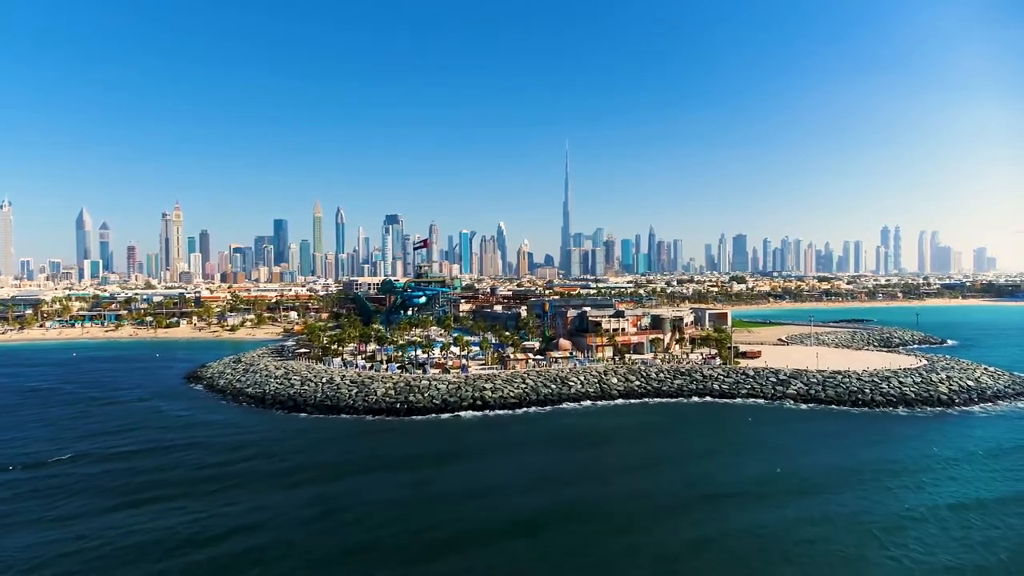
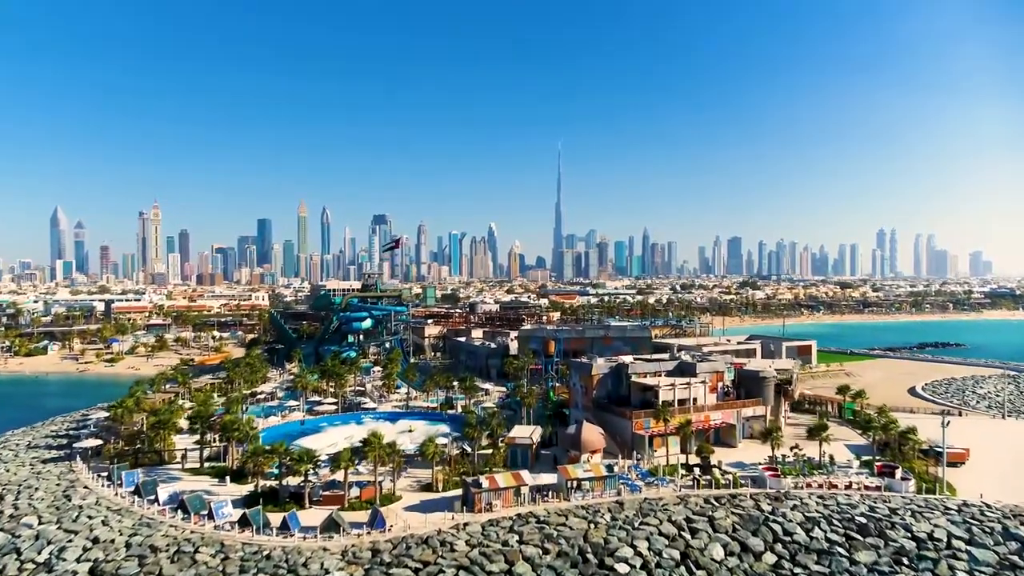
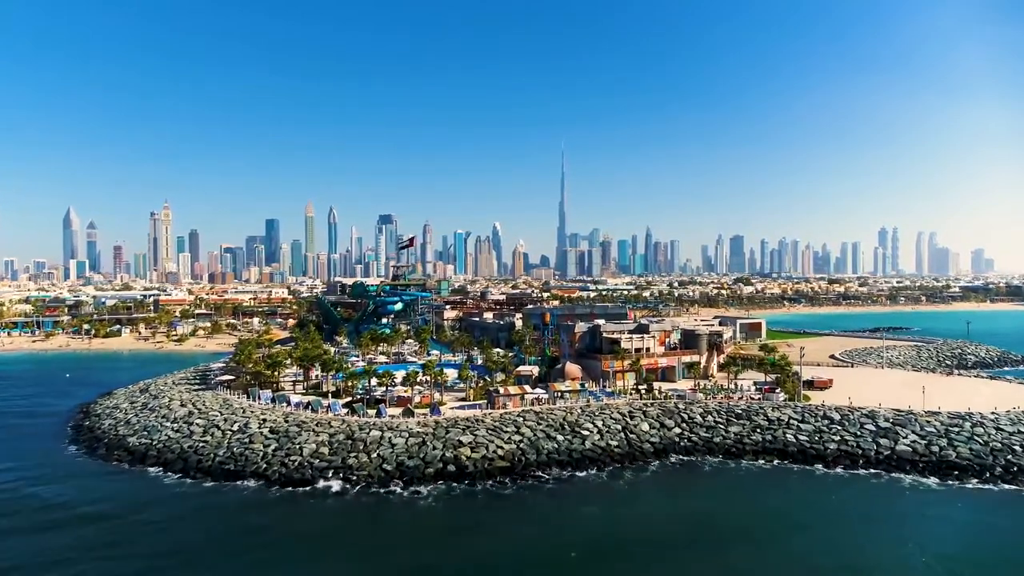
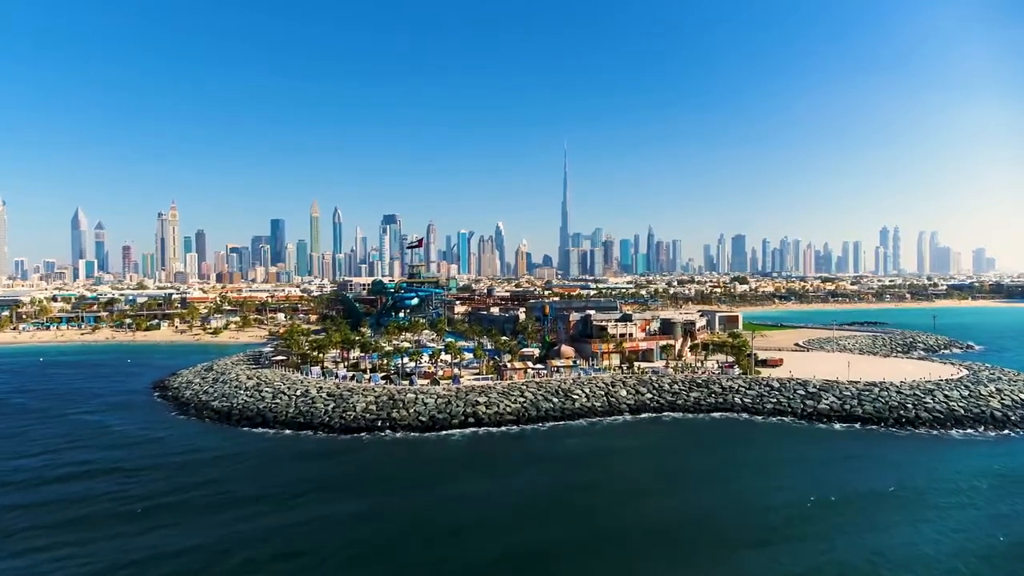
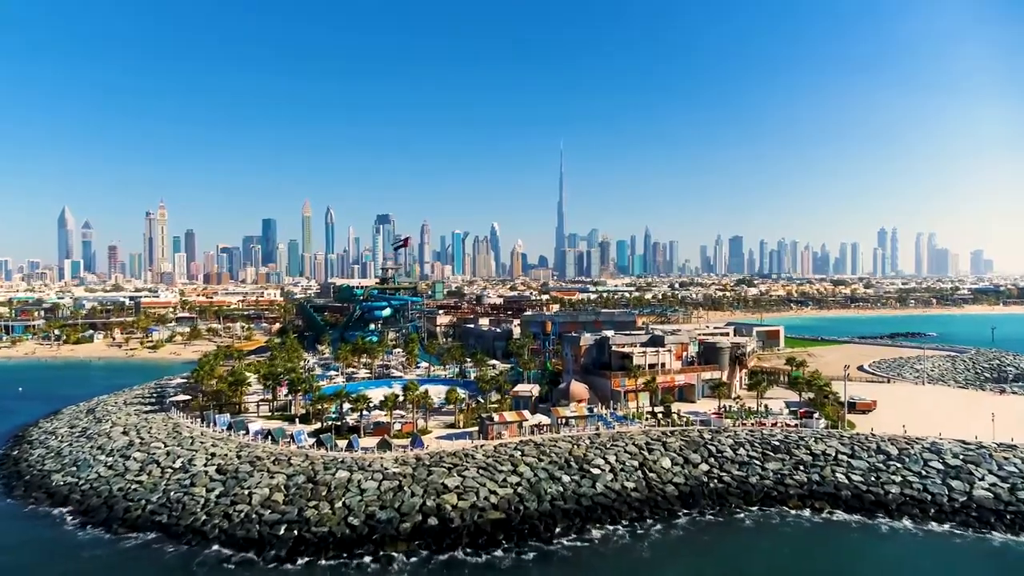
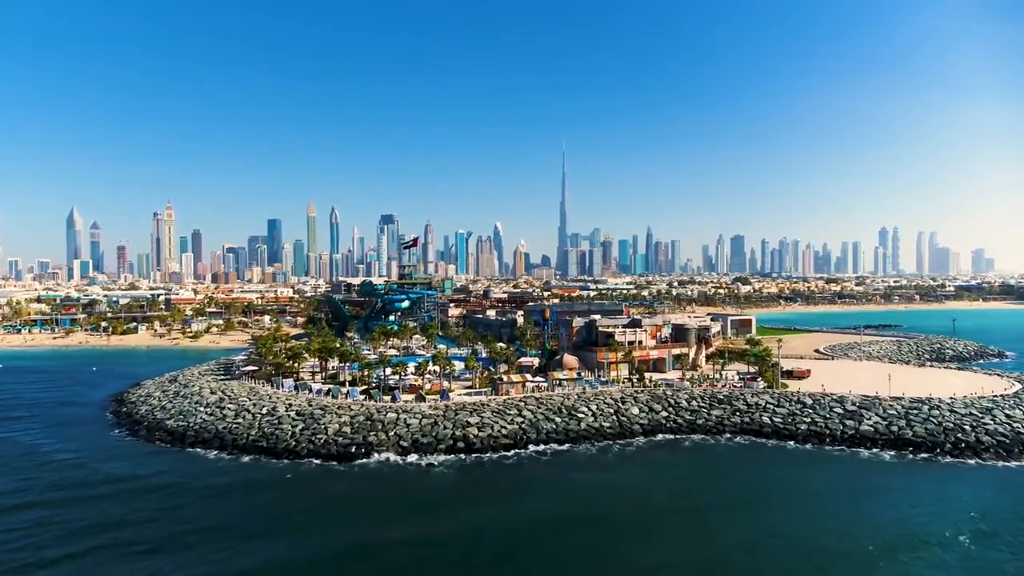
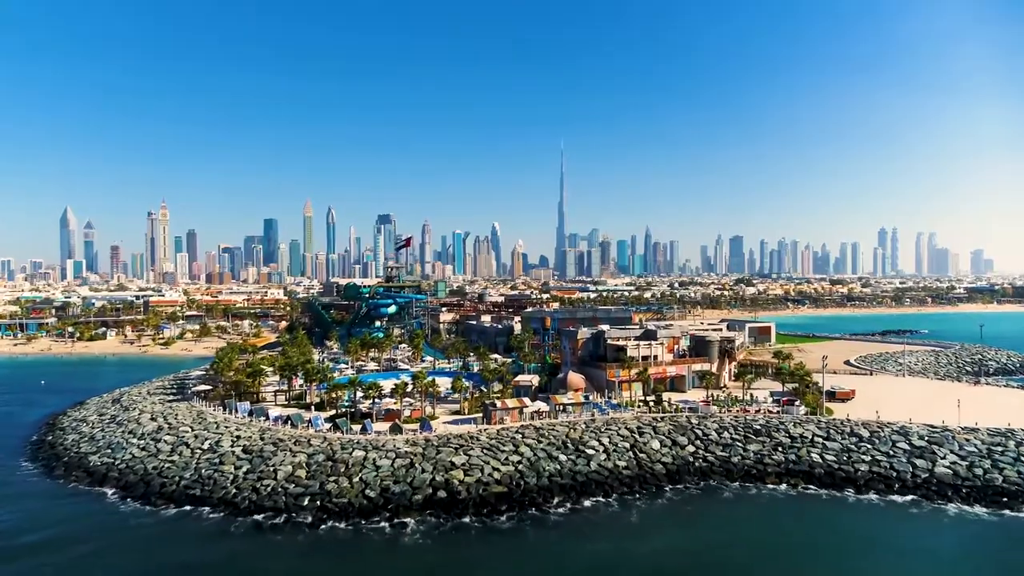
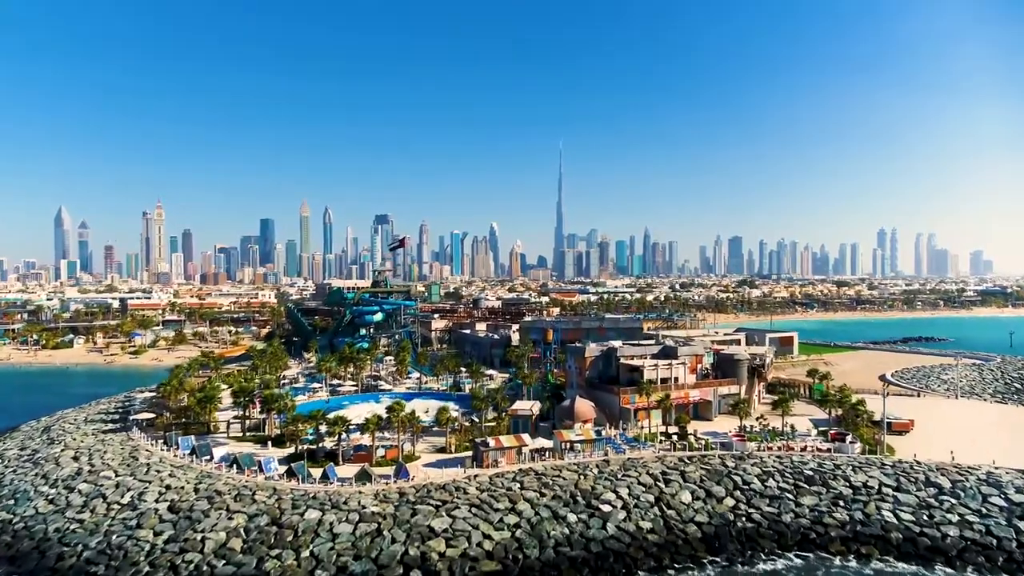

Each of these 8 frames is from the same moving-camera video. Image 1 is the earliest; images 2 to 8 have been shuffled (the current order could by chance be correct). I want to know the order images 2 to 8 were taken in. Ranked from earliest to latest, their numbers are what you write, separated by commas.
4, 6, 3, 7, 5, 8, 2
